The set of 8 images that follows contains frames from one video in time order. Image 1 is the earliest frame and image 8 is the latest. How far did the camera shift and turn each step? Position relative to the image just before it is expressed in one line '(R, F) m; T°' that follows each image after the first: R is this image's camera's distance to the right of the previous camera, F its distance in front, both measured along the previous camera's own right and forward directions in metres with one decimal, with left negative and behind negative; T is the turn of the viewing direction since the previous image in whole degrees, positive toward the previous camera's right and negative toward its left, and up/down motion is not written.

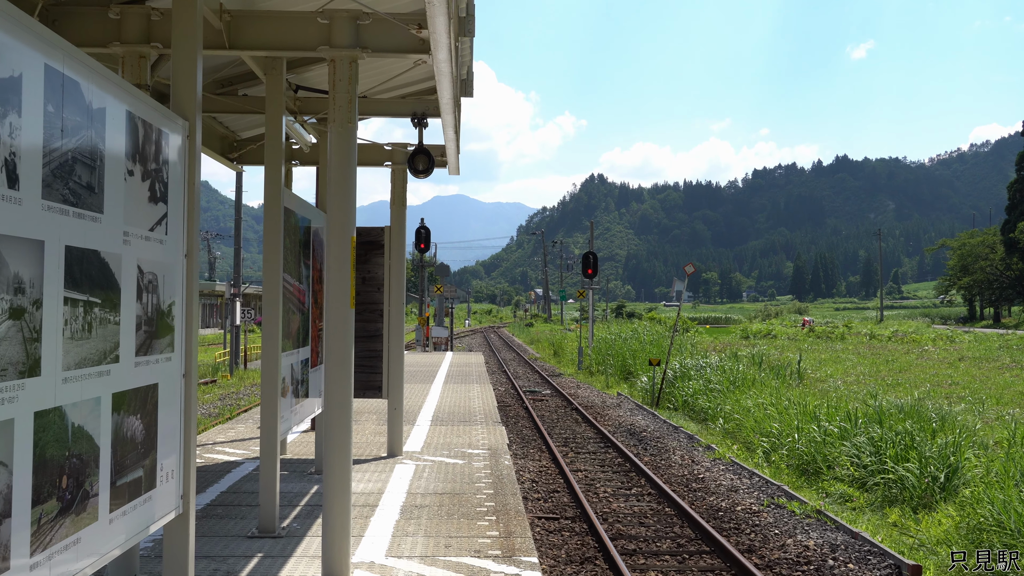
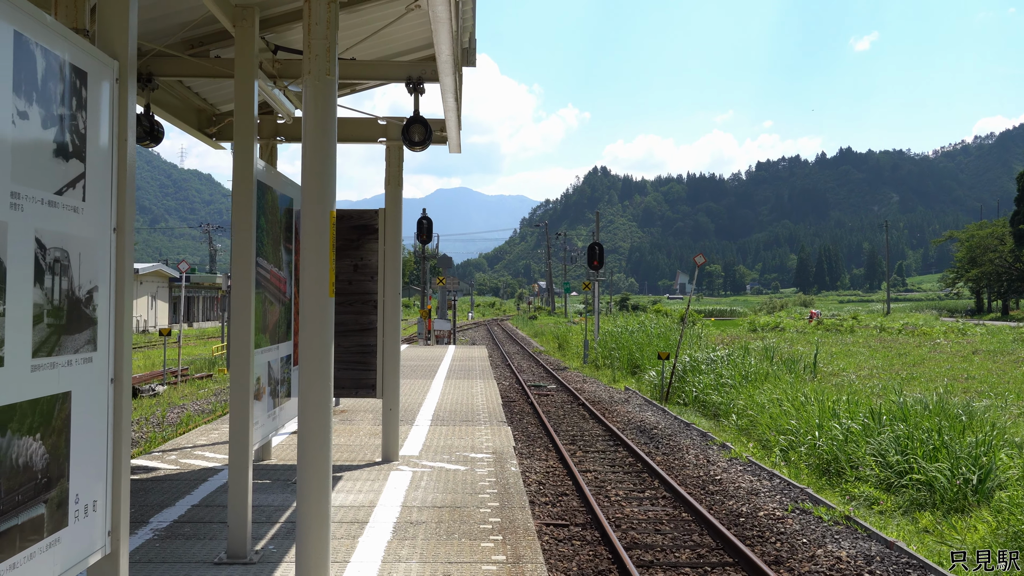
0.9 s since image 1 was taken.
(0.0, +0.6) m; 0°
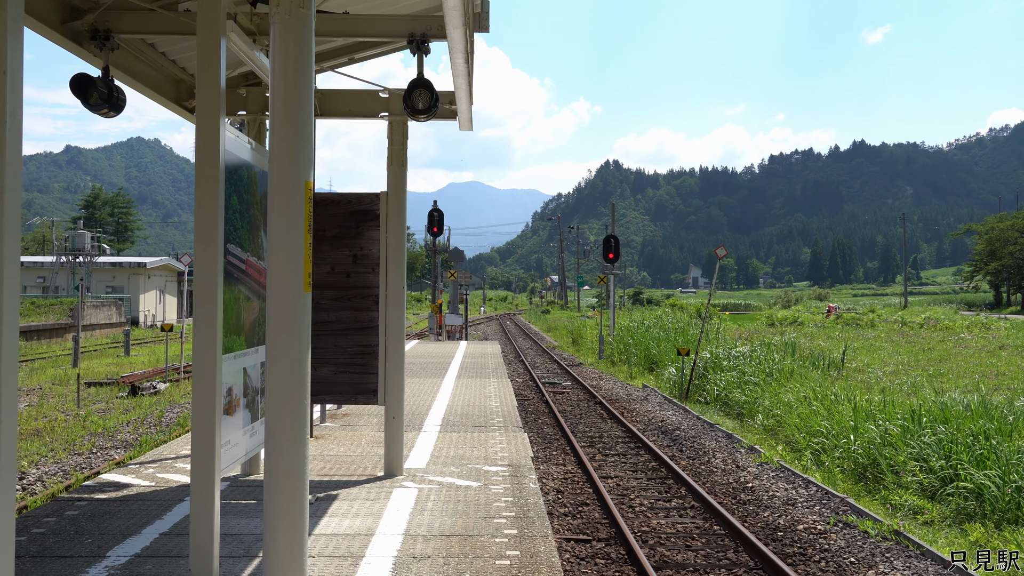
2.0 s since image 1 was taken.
(0.0, +0.7) m; -1°
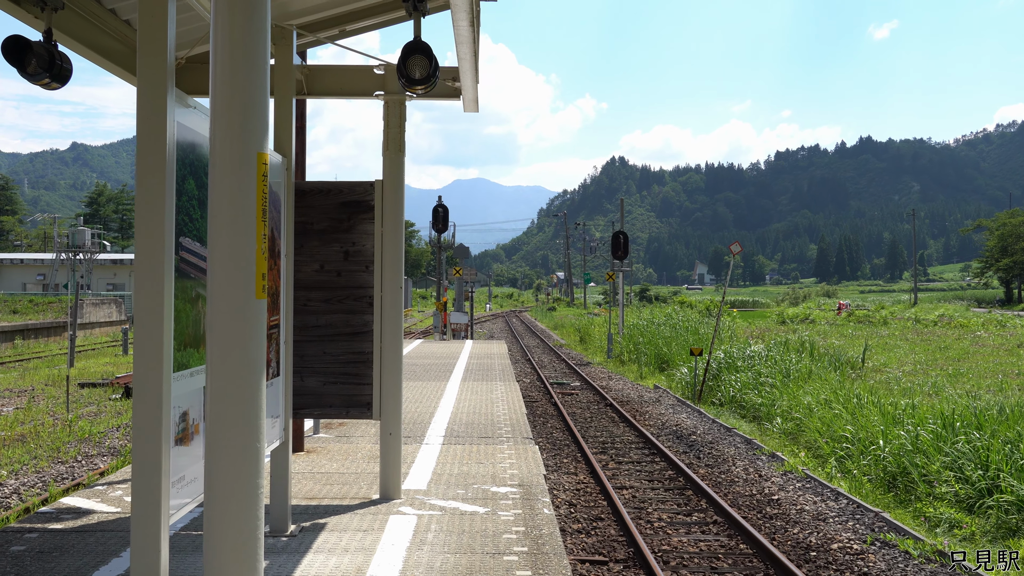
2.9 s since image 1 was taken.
(0.0, +0.6) m; 0°
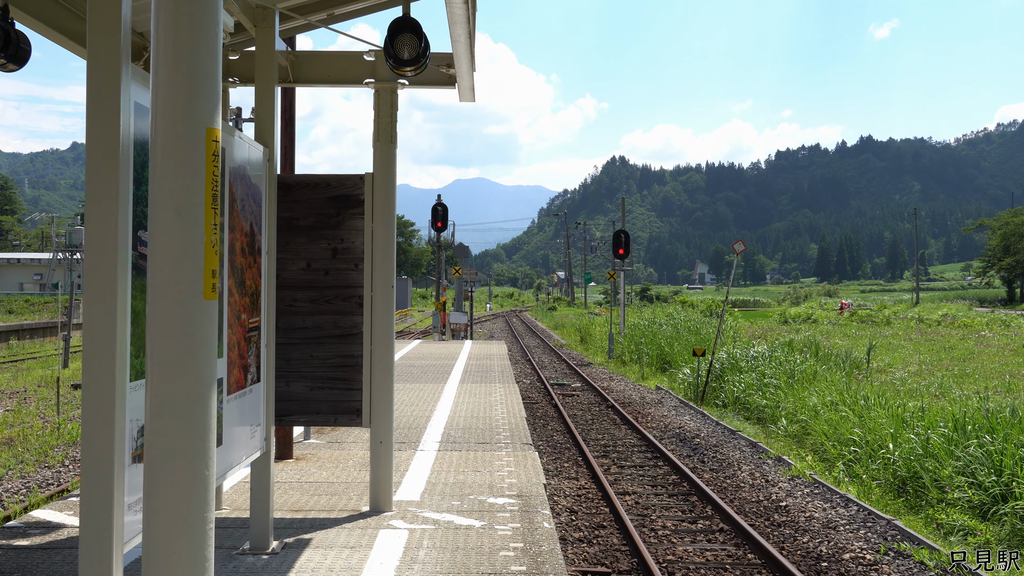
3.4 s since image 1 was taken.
(0.0, +0.3) m; 0°
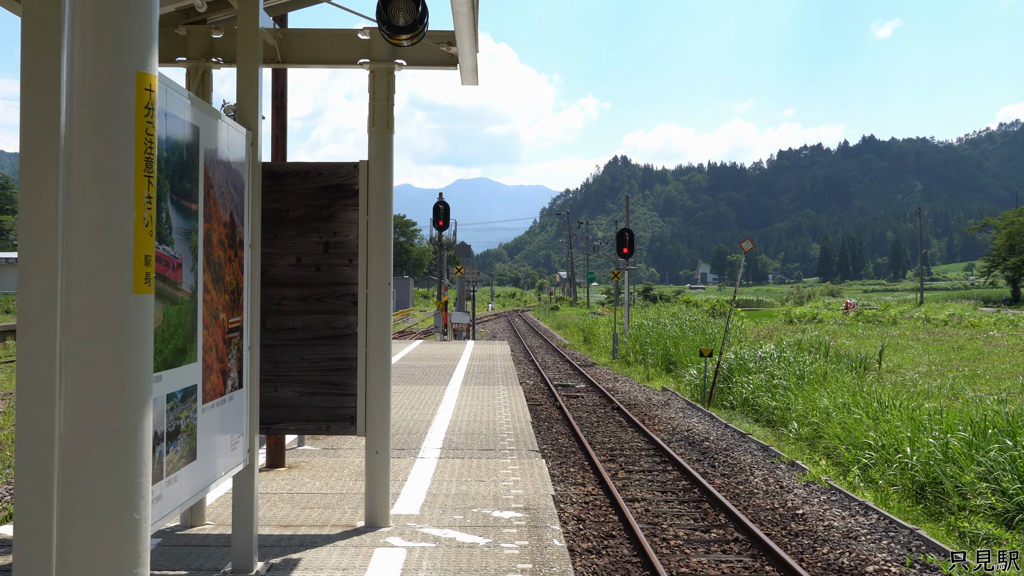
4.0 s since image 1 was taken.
(0.0, +0.4) m; 0°
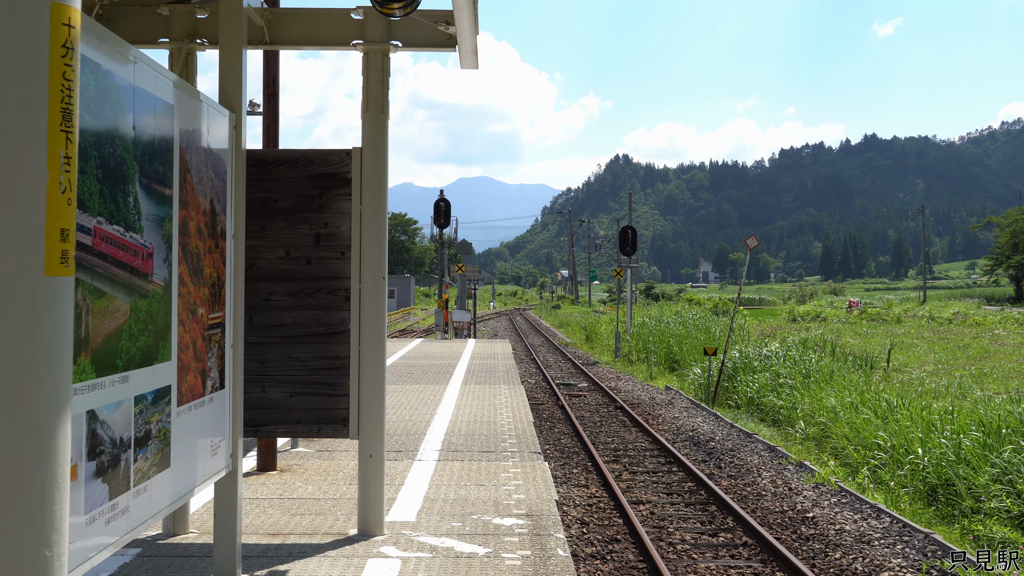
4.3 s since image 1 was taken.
(0.0, +0.2) m; 0°
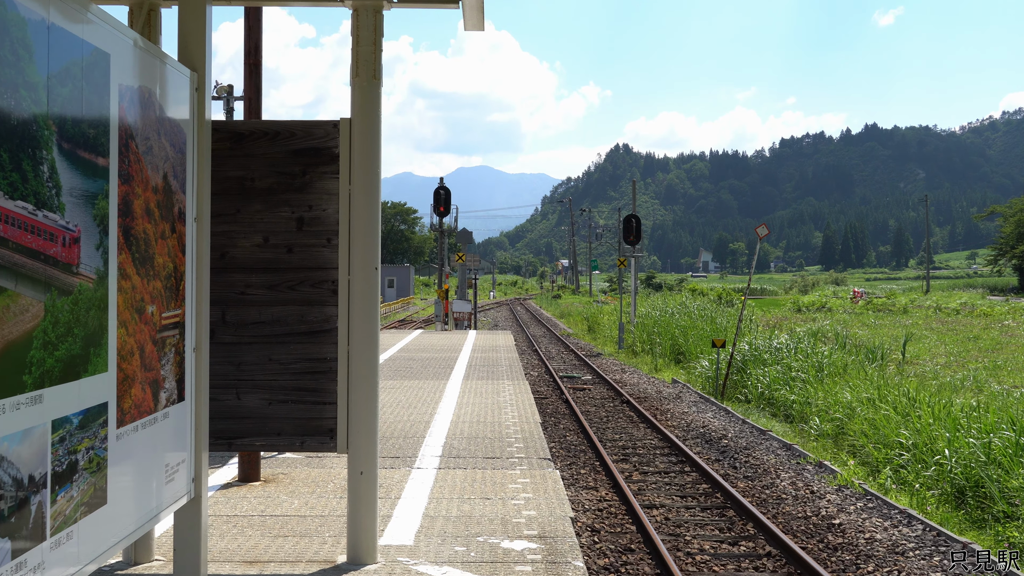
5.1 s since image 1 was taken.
(0.0, +0.5) m; 0°
